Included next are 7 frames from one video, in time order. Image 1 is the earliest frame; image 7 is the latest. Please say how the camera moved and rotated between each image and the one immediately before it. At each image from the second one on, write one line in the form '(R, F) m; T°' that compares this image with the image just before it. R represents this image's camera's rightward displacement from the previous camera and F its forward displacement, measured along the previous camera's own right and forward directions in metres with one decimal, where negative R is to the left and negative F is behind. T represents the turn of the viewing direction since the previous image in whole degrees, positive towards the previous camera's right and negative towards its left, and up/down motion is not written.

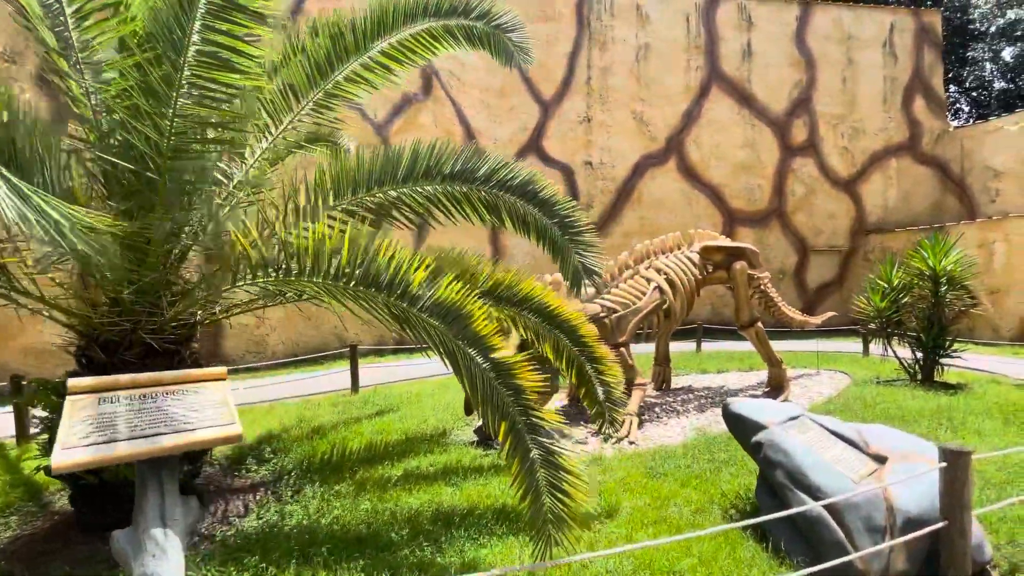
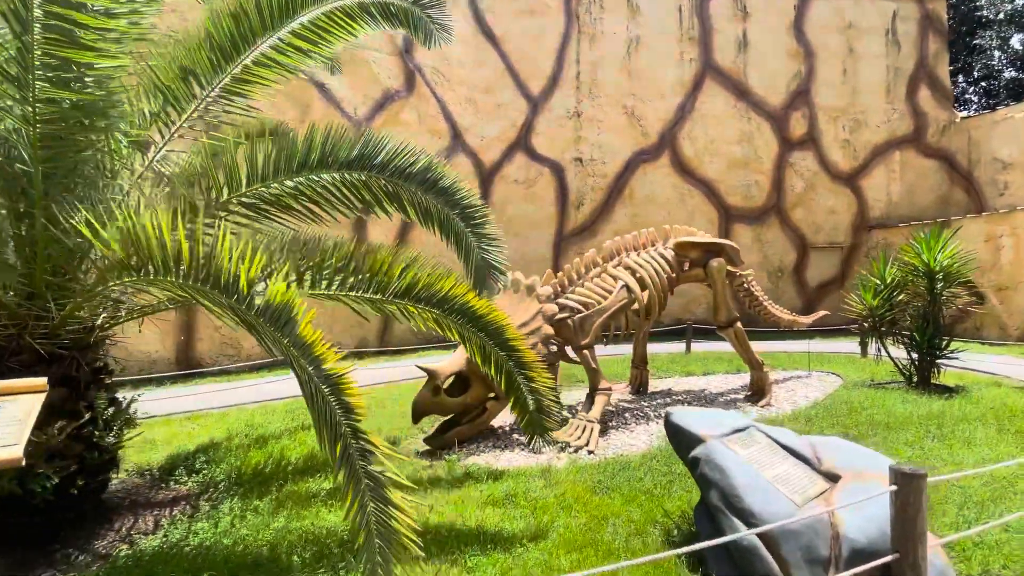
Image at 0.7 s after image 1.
(+0.6, +0.3) m; -1°
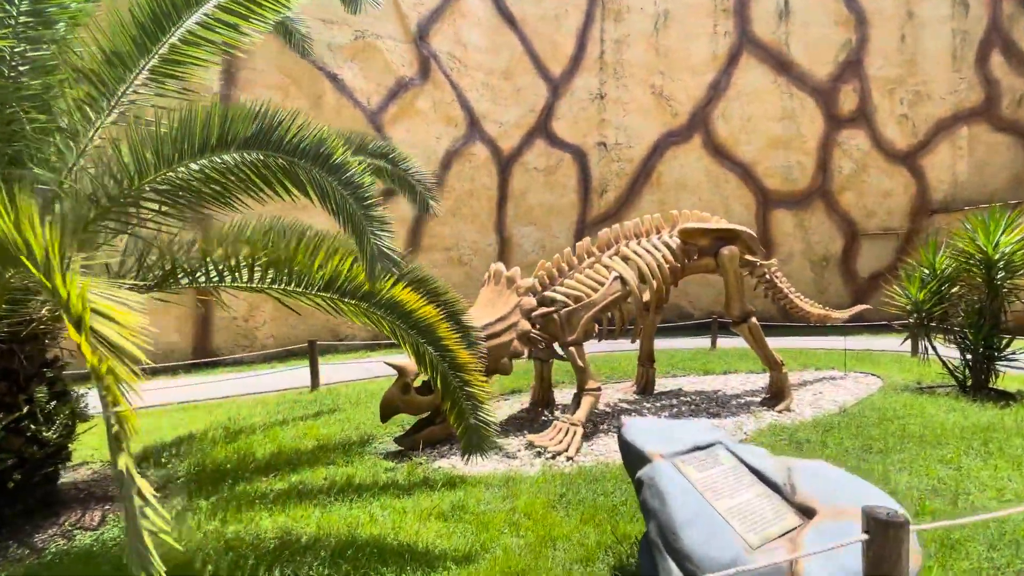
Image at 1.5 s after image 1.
(+0.6, +0.4) m; -5°
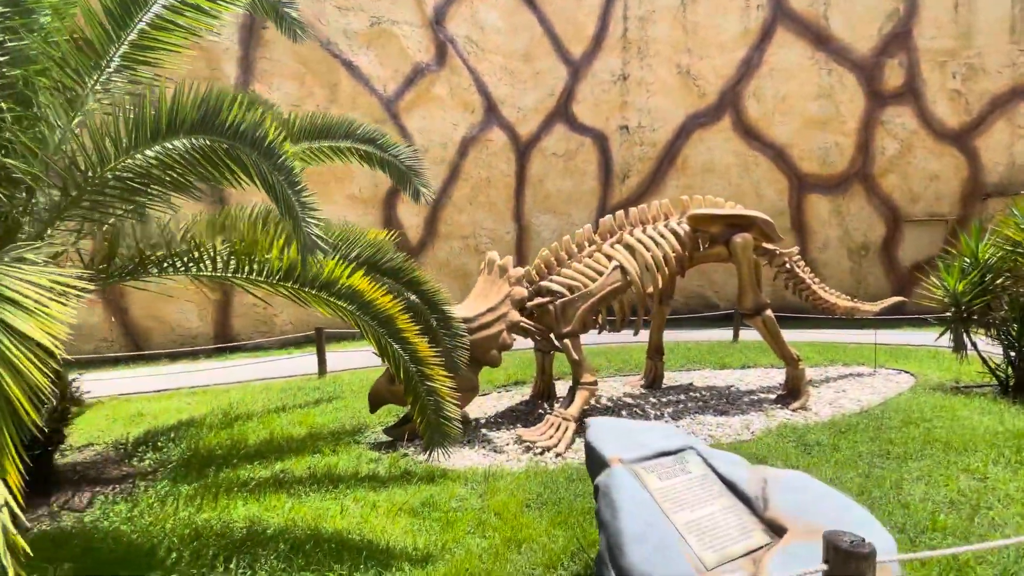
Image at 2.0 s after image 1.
(+0.4, +0.2) m; -4°
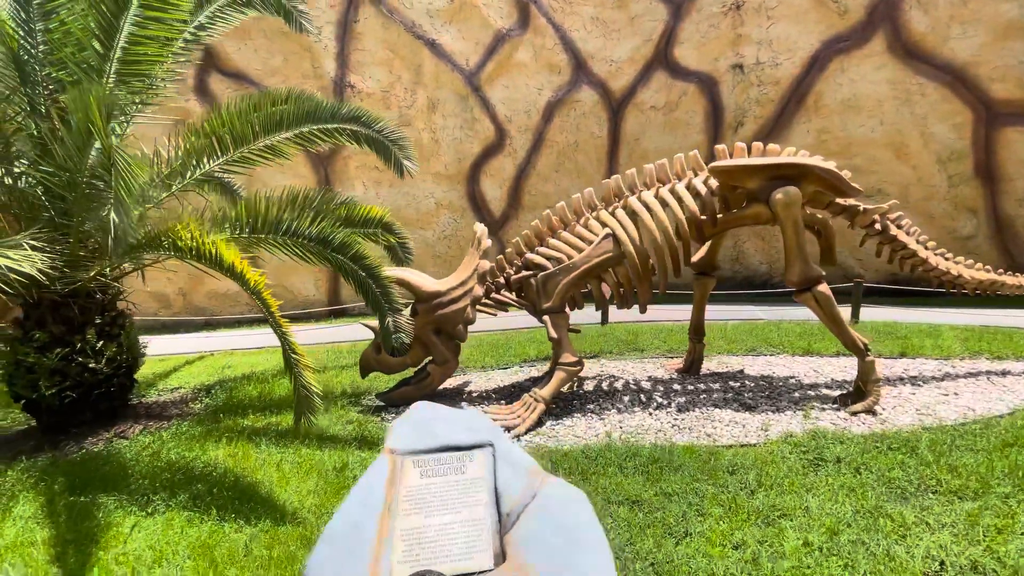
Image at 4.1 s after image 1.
(+1.6, +0.5) m; -19°
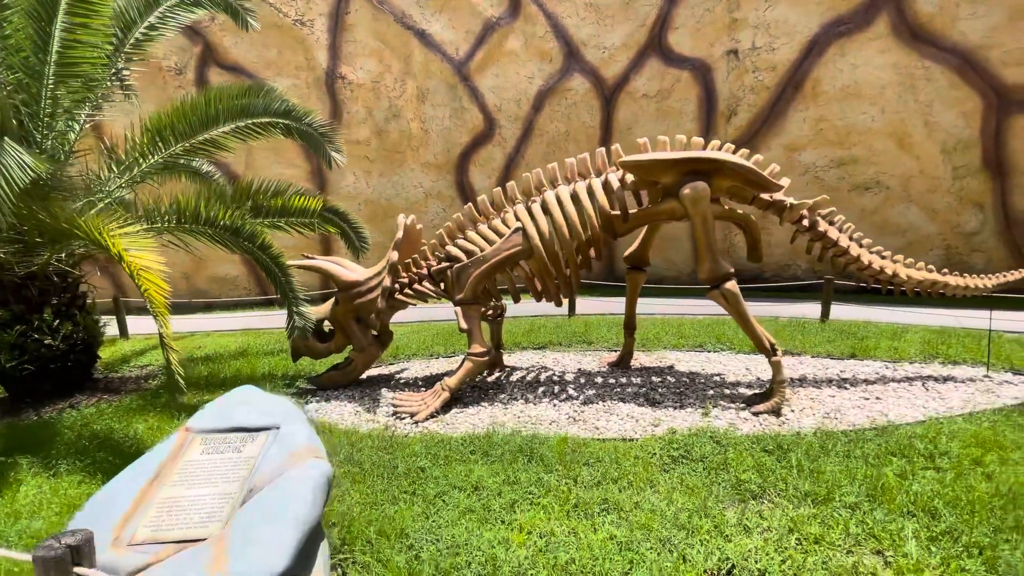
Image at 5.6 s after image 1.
(+1.1, 0.0) m; -4°
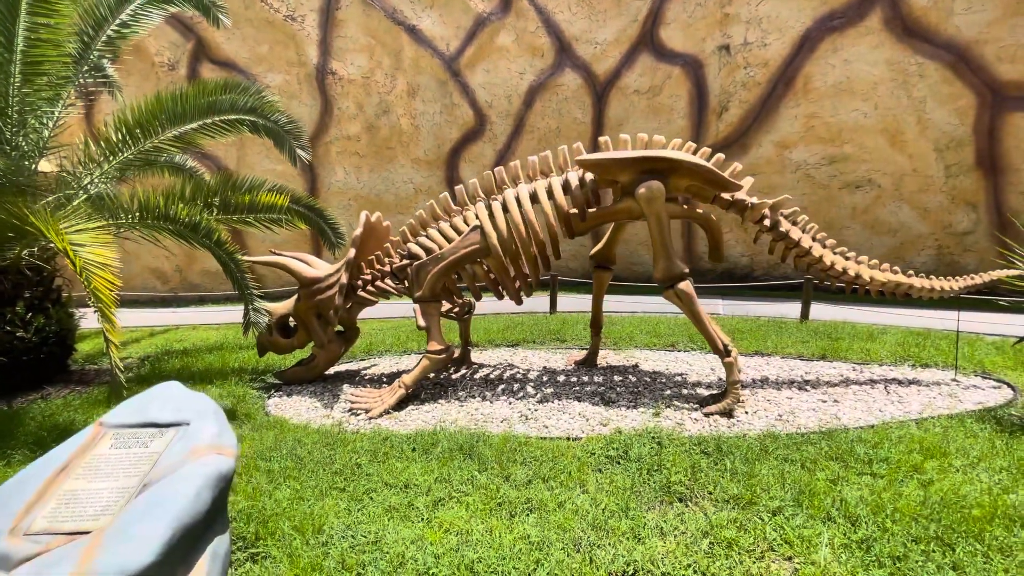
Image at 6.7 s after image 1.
(+0.5, 0.0) m; -1°
